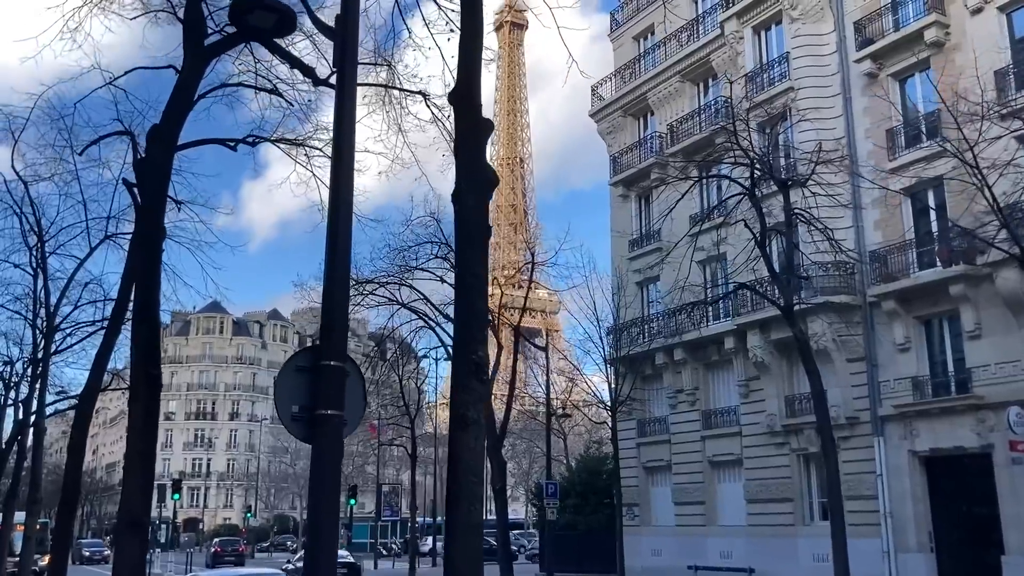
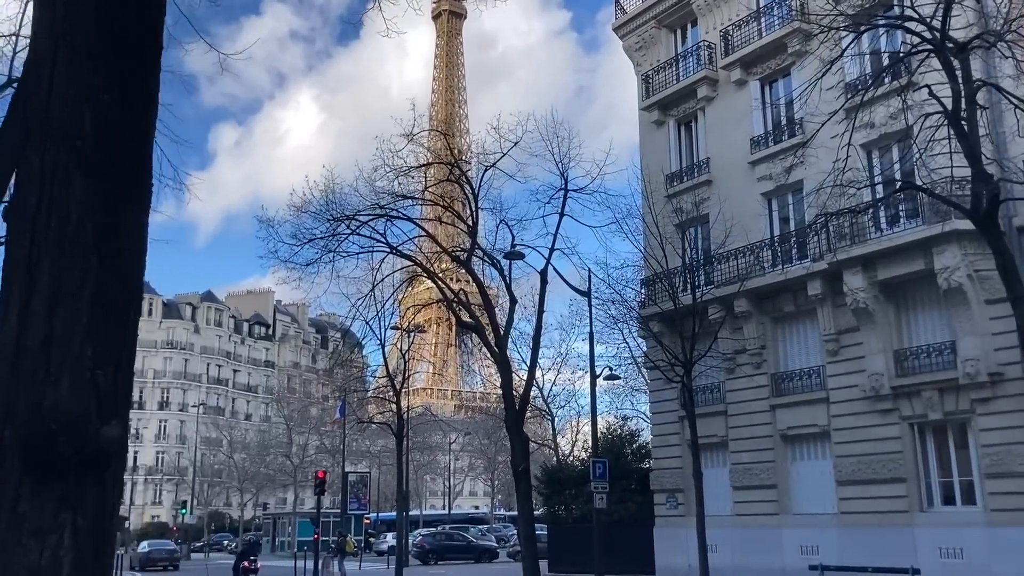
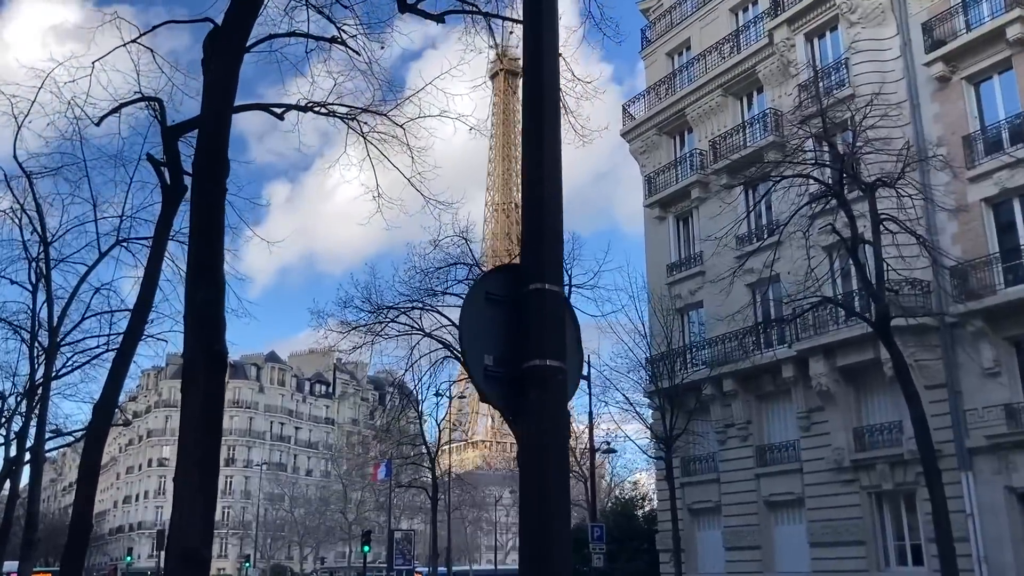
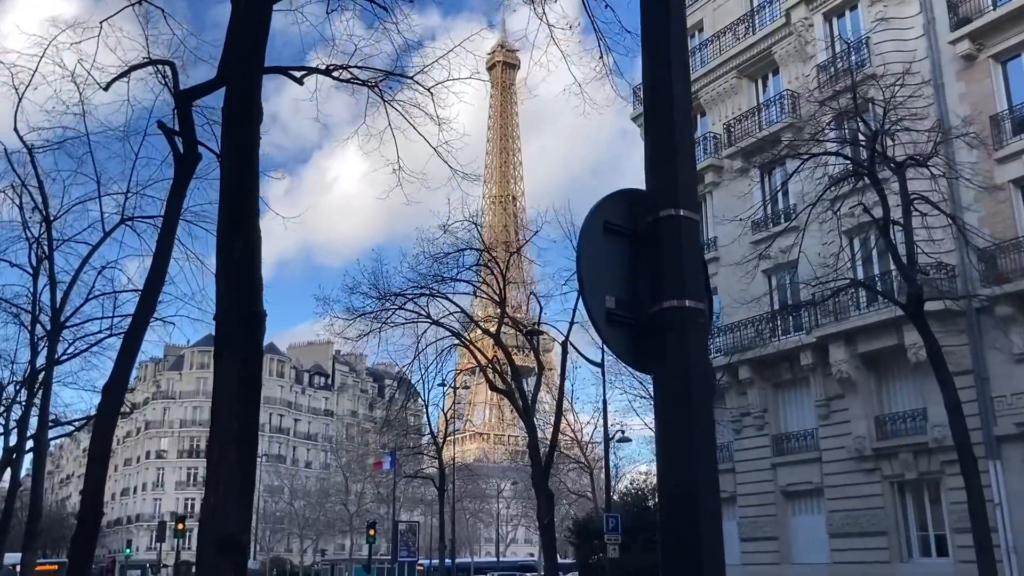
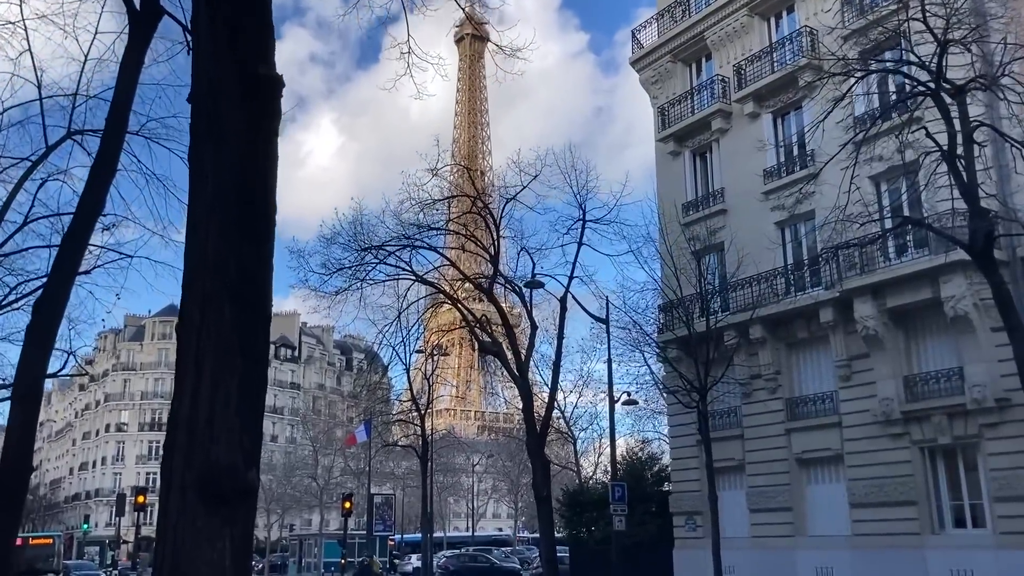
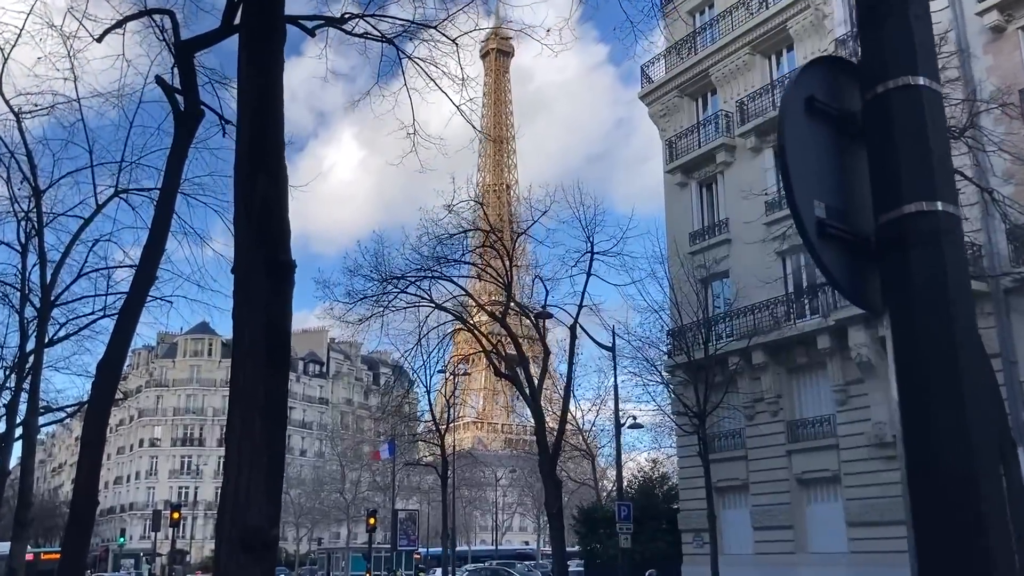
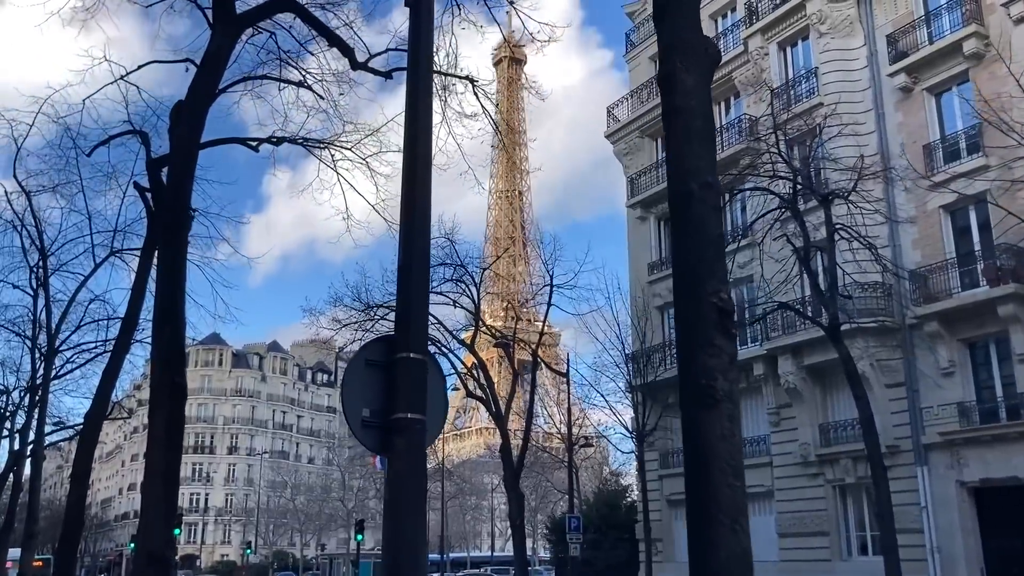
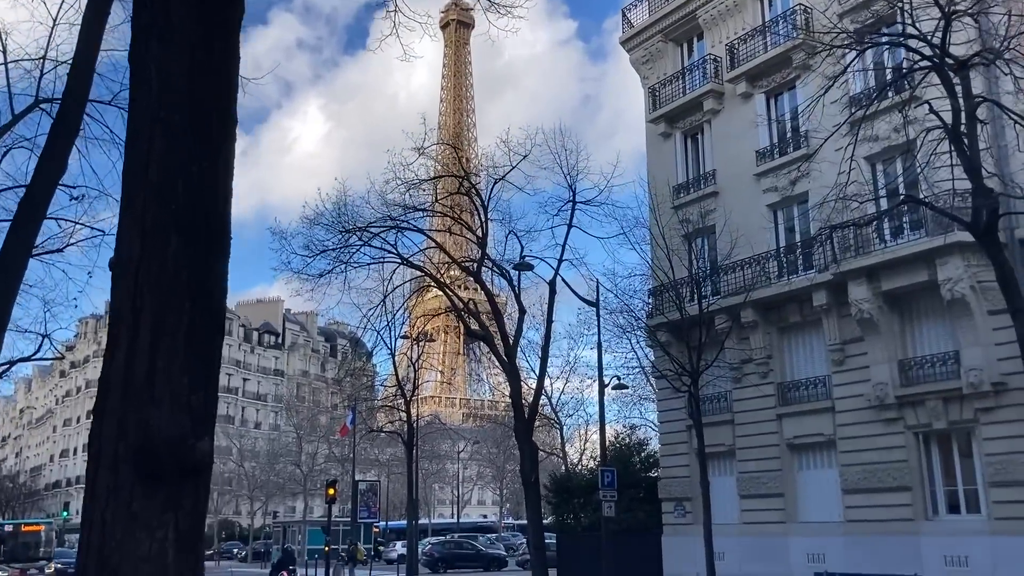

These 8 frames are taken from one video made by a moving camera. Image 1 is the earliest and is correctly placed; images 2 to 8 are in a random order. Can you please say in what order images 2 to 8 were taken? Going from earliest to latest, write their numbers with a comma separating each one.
7, 3, 4, 6, 5, 8, 2
